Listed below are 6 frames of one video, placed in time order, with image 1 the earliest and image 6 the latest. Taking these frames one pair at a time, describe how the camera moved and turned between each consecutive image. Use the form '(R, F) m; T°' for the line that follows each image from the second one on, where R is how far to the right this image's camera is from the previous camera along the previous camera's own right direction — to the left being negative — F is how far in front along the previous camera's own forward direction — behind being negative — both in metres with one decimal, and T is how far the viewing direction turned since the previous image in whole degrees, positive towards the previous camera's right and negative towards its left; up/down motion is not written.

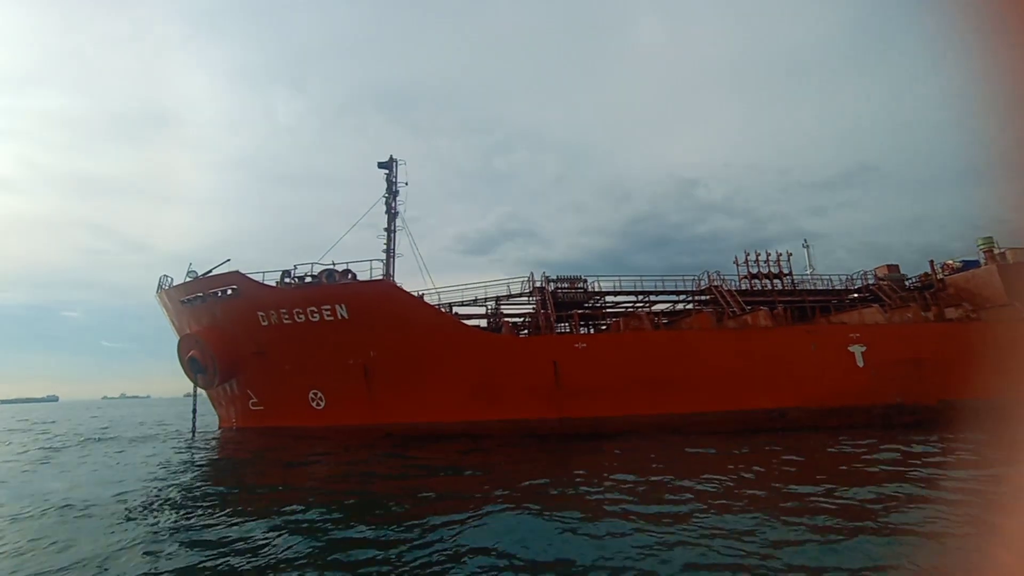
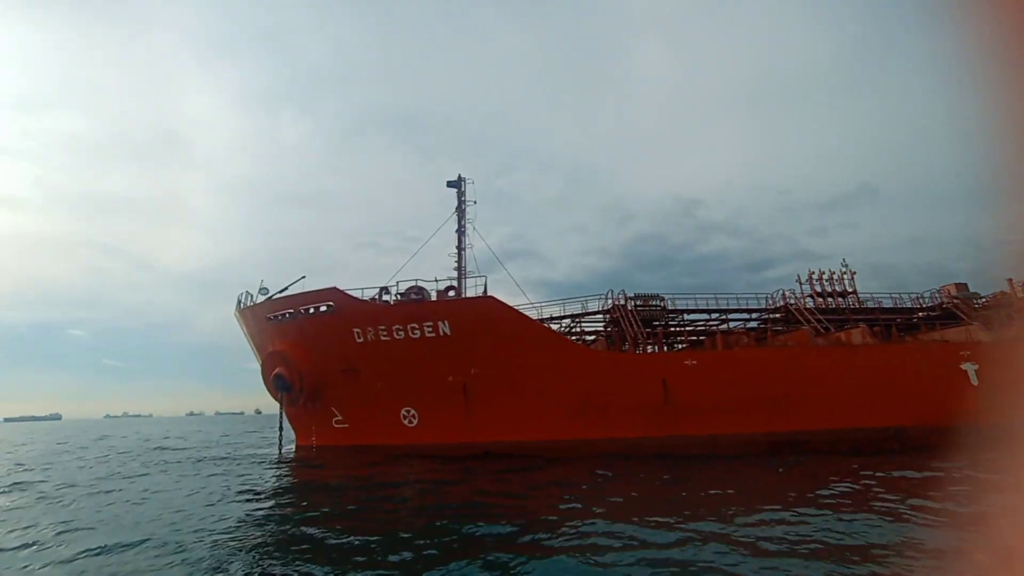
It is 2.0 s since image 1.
(-2.2, 0.0) m; -1°
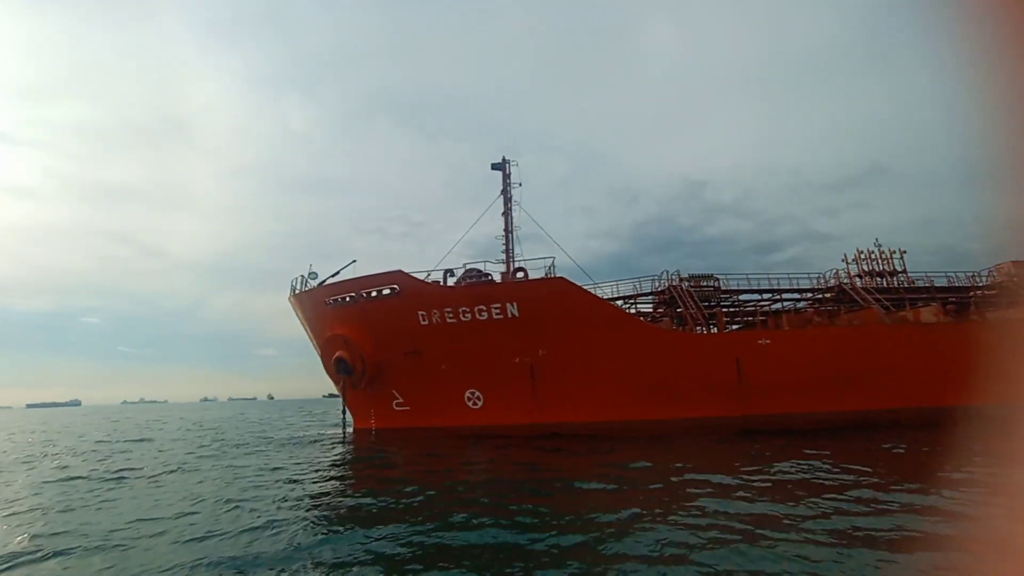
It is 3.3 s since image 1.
(-1.3, 0.0) m; -1°
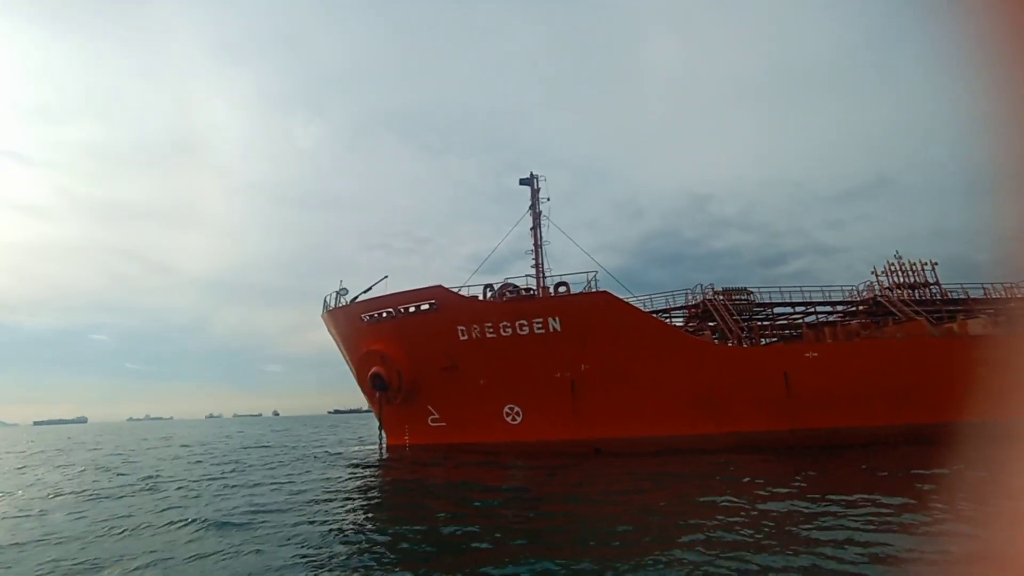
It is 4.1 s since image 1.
(-0.8, 0.0) m; -1°
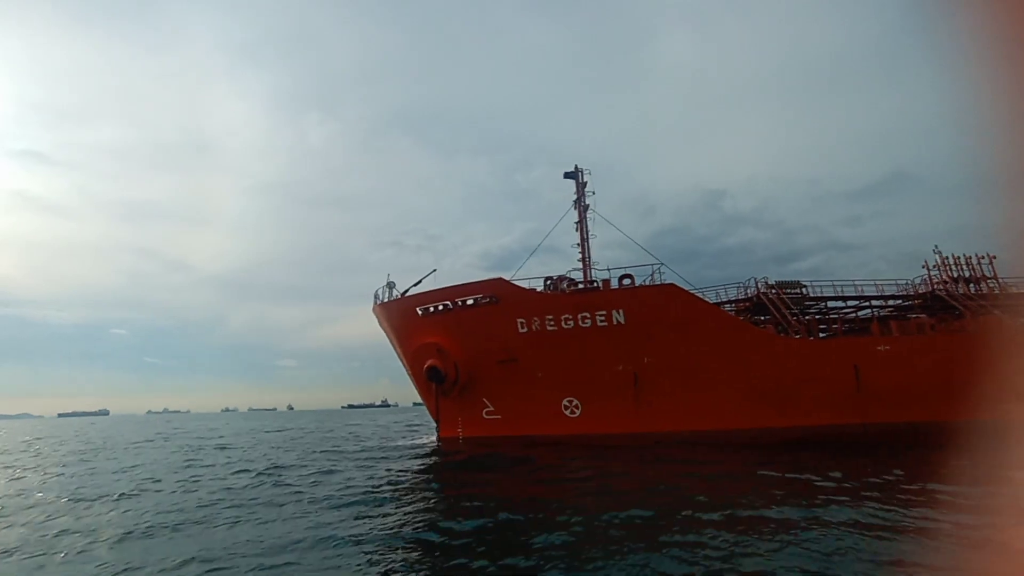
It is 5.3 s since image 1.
(-1.1, 0.0) m; -1°
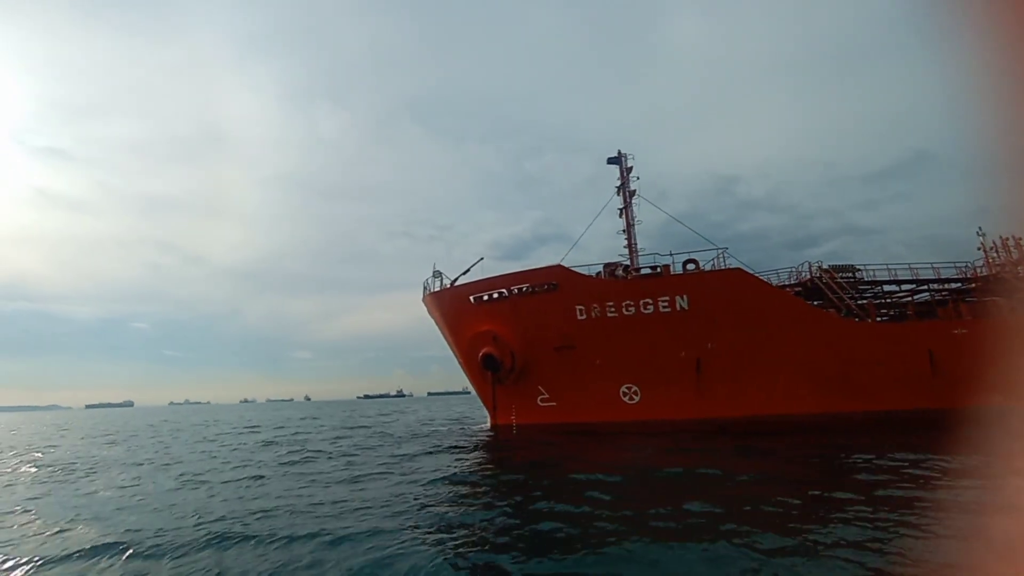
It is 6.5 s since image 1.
(-1.1, 0.0) m; -2°
